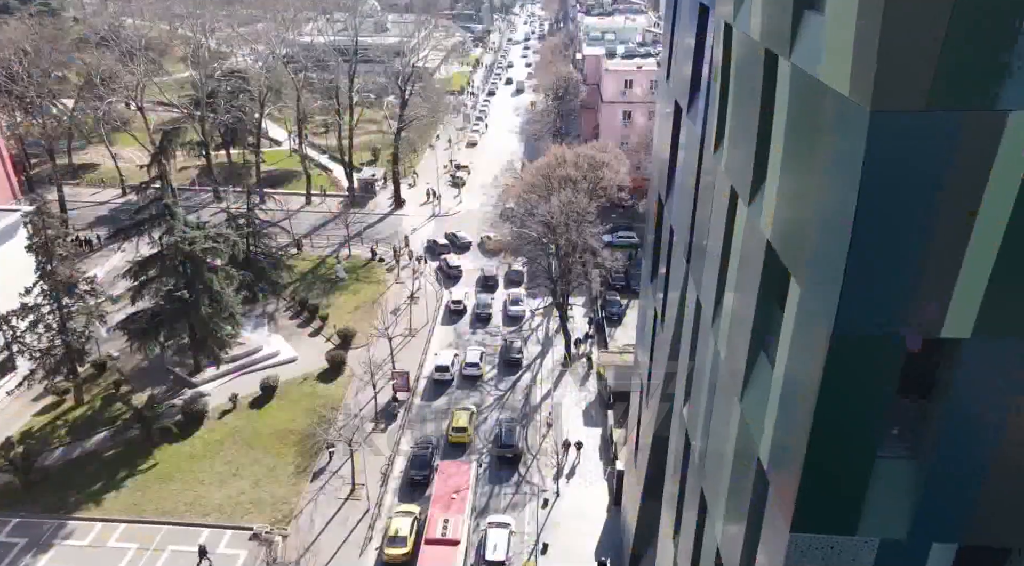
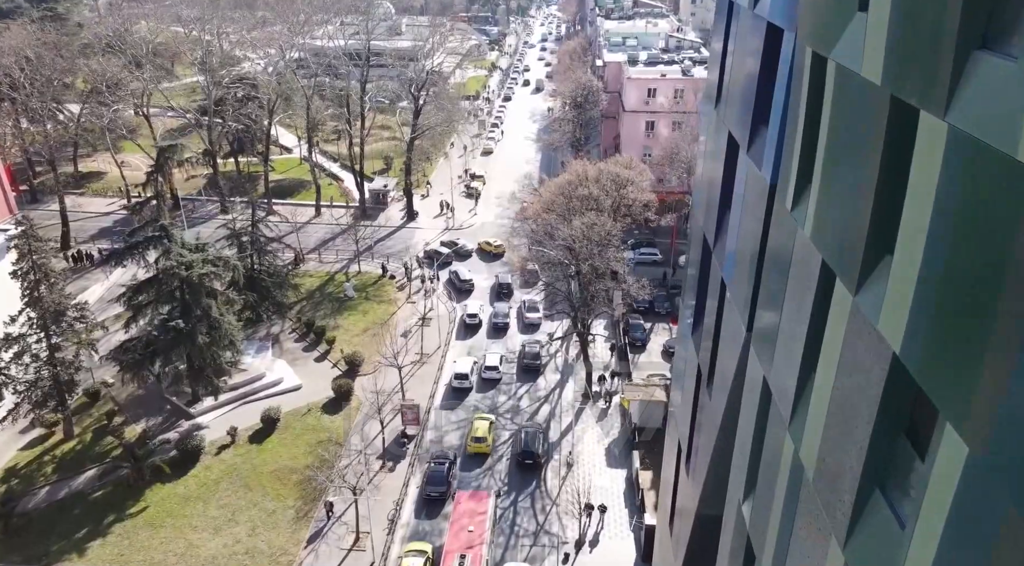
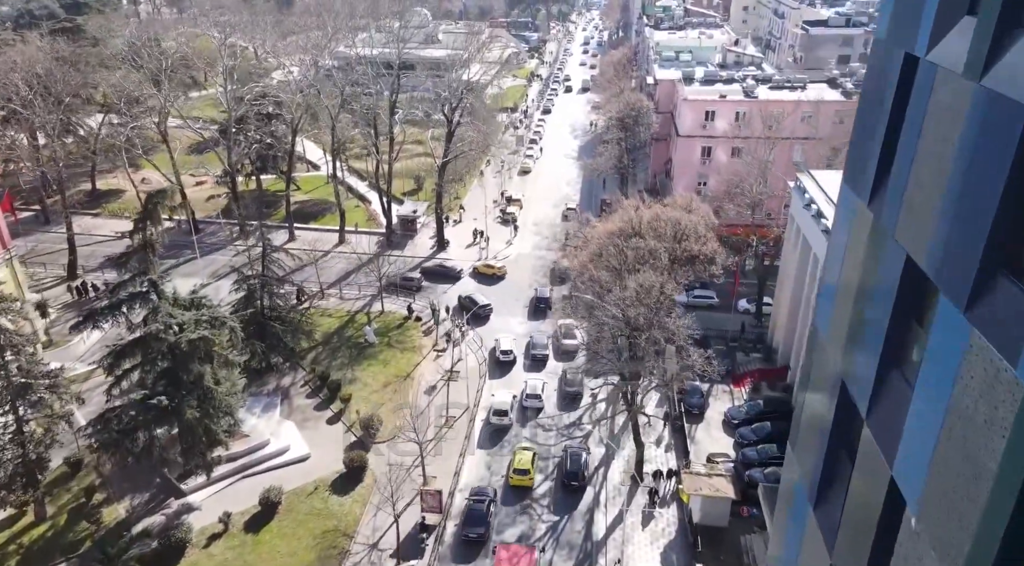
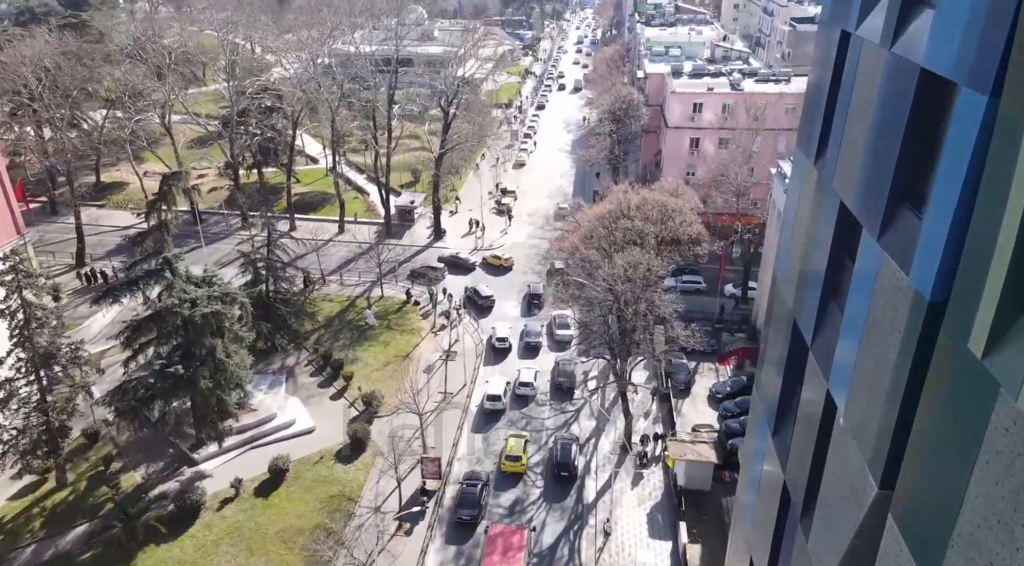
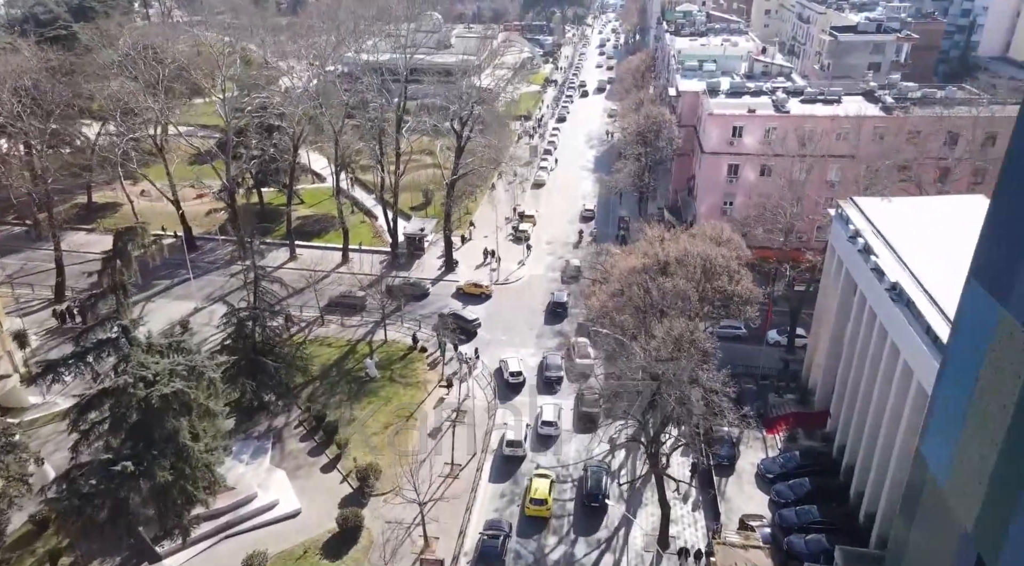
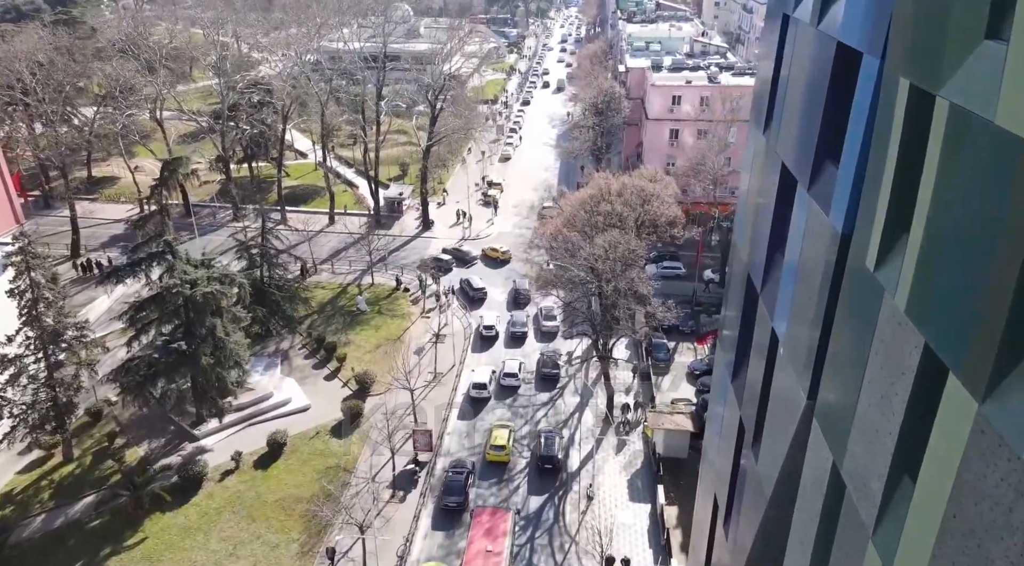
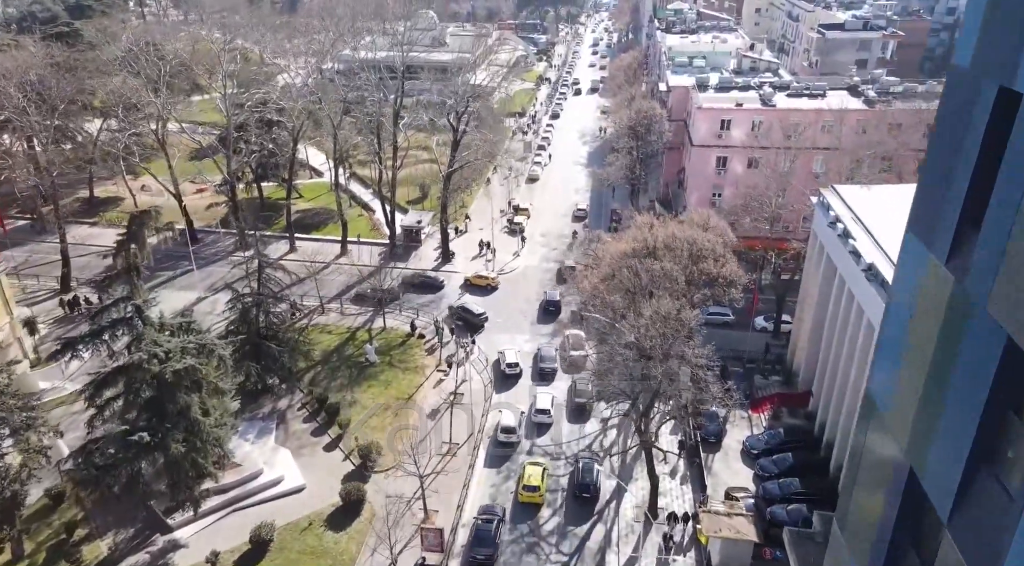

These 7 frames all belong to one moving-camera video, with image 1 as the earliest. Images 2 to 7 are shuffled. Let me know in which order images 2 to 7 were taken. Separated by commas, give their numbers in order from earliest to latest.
2, 6, 4, 3, 7, 5
